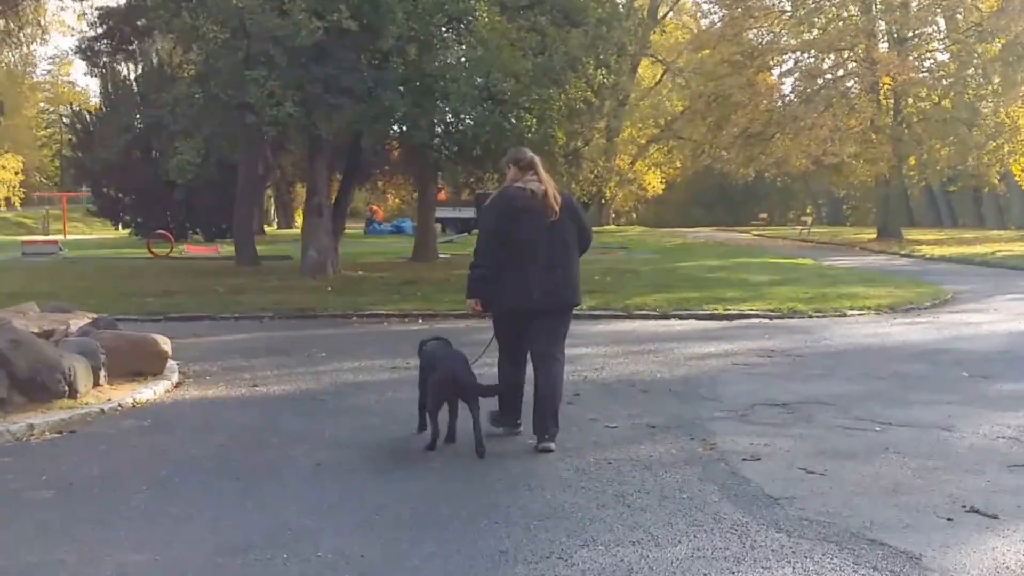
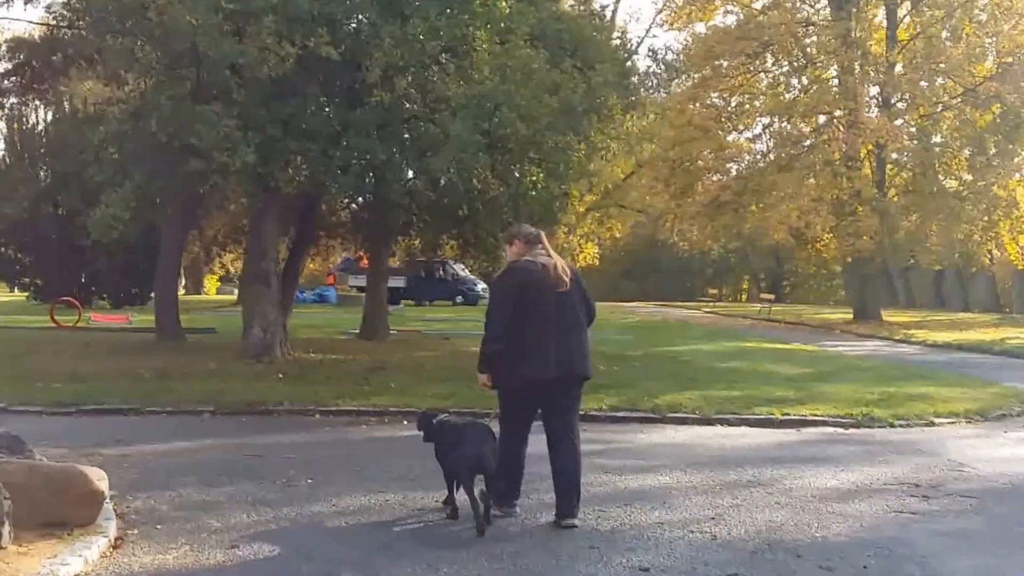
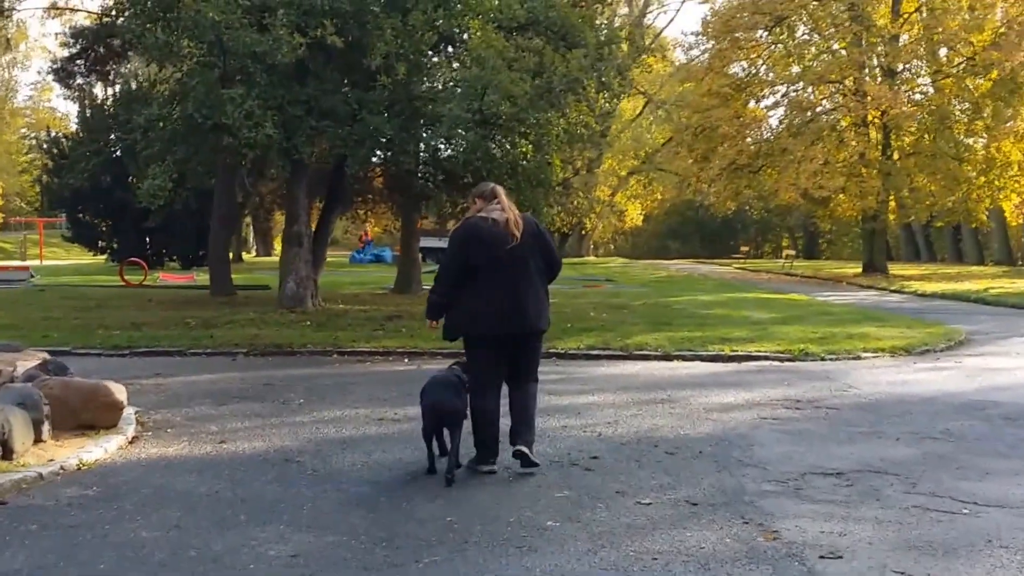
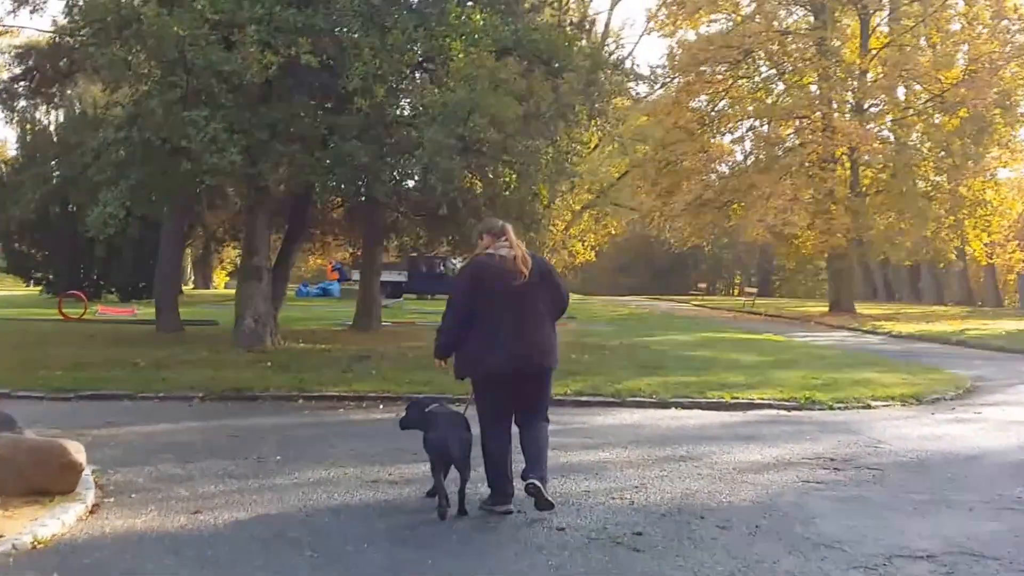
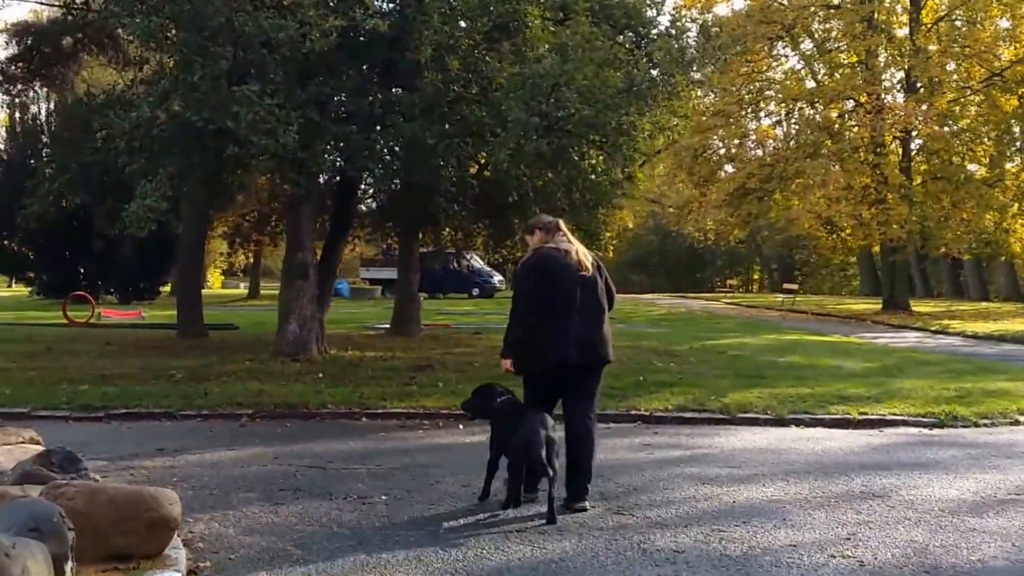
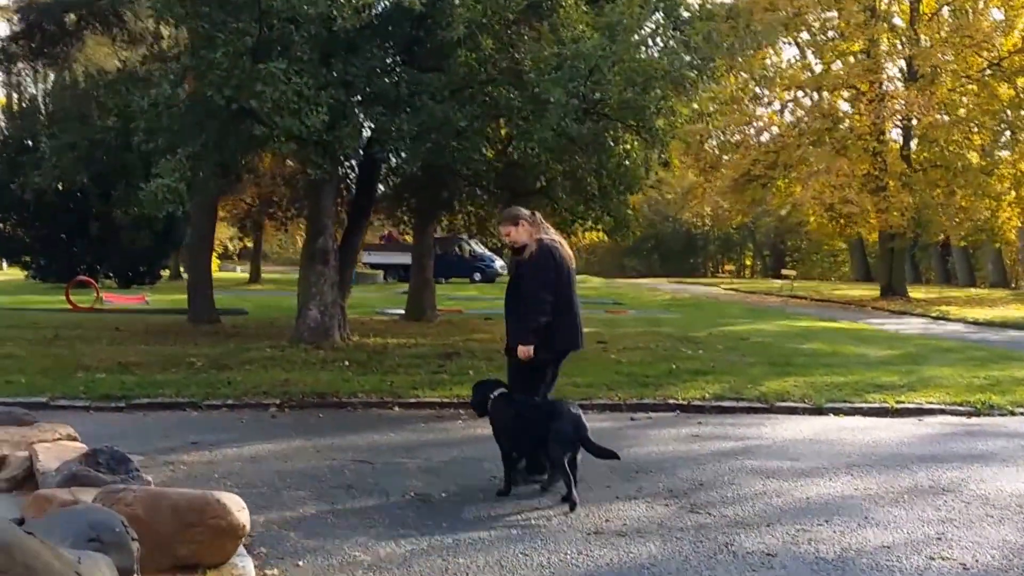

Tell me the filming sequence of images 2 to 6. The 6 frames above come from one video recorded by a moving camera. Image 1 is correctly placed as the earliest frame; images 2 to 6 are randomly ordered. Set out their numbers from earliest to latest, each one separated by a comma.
3, 4, 2, 5, 6
